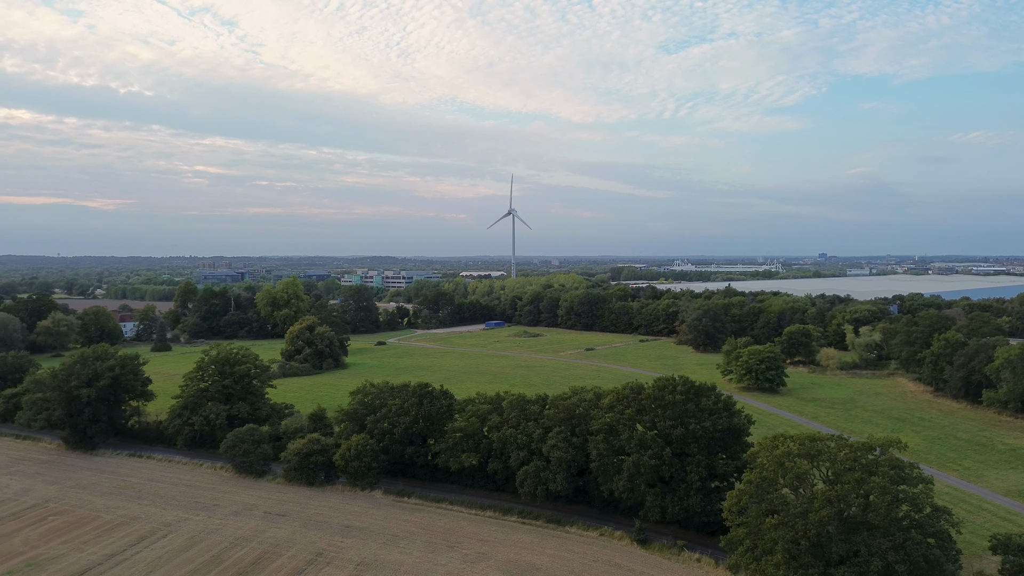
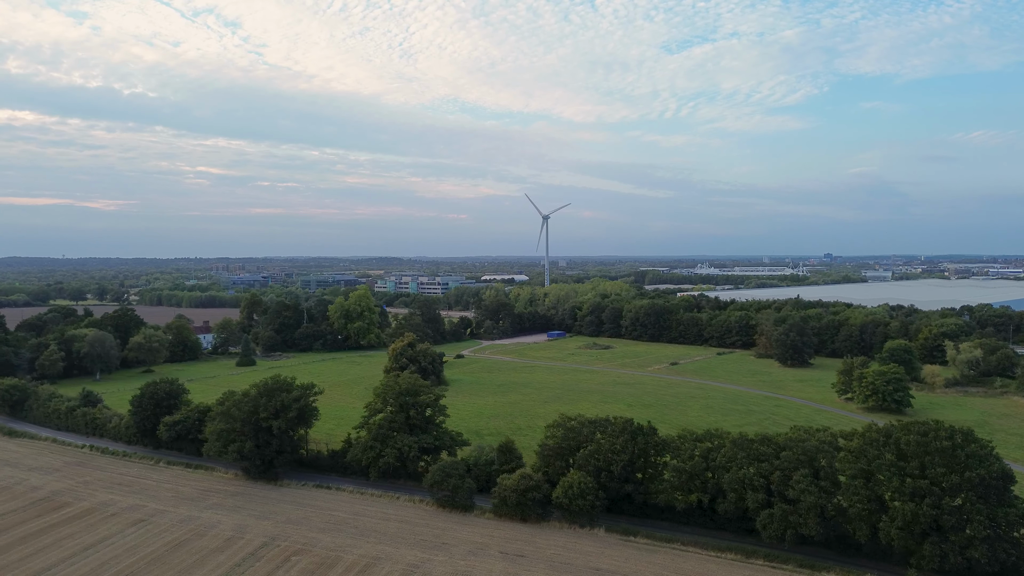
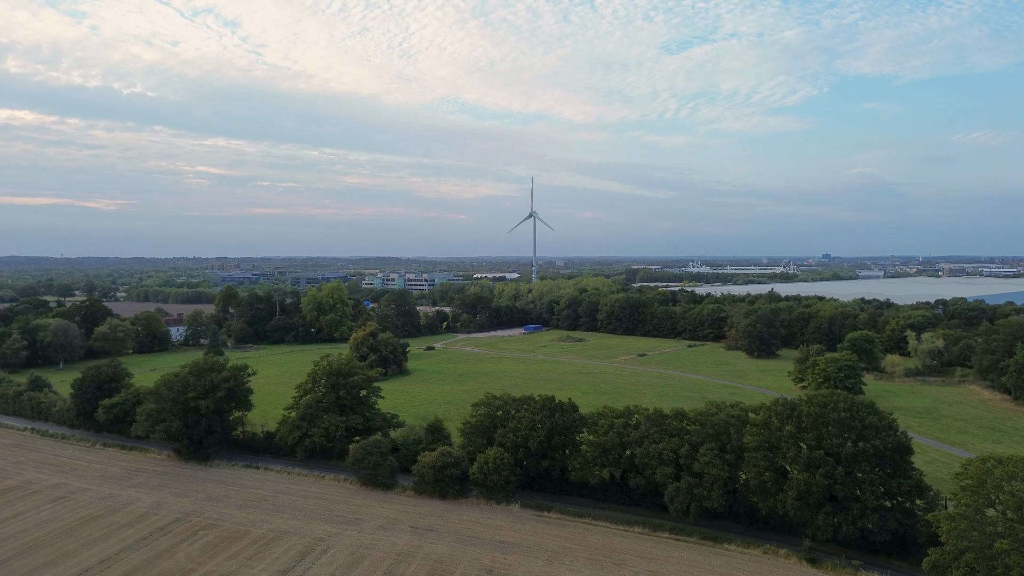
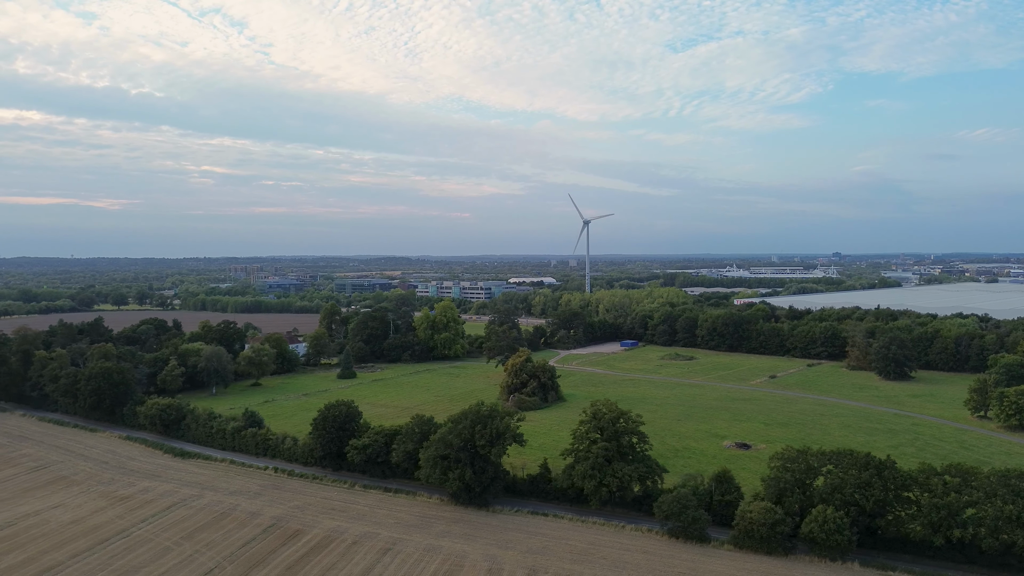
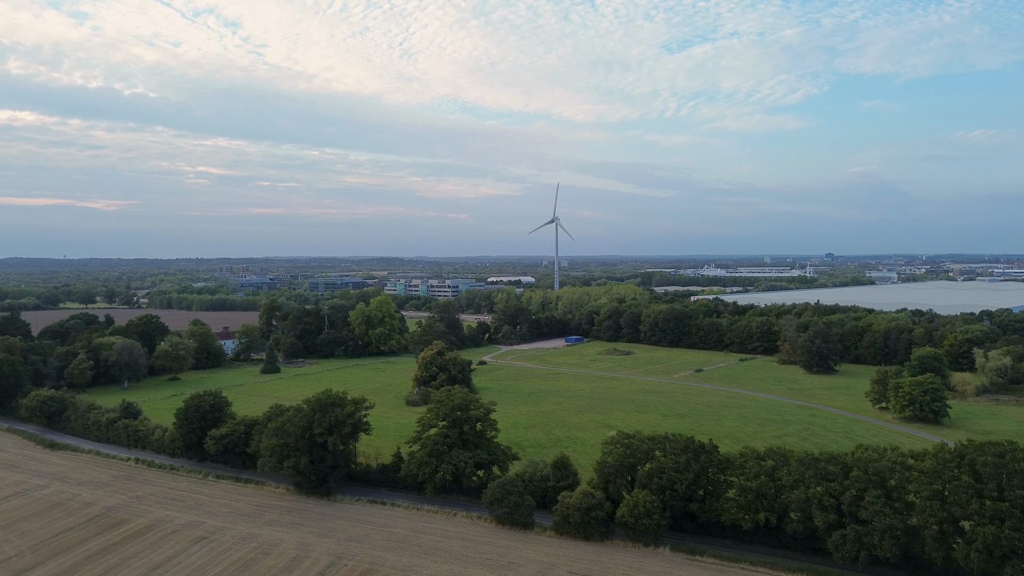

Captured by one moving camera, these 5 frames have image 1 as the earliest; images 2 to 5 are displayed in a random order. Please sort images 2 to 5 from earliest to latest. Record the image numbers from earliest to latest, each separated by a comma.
3, 2, 5, 4
